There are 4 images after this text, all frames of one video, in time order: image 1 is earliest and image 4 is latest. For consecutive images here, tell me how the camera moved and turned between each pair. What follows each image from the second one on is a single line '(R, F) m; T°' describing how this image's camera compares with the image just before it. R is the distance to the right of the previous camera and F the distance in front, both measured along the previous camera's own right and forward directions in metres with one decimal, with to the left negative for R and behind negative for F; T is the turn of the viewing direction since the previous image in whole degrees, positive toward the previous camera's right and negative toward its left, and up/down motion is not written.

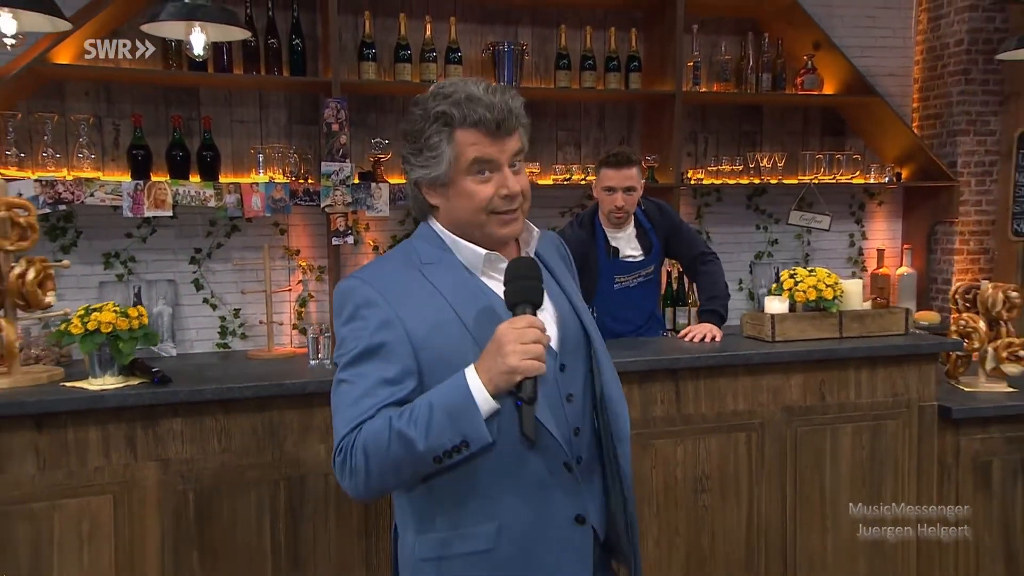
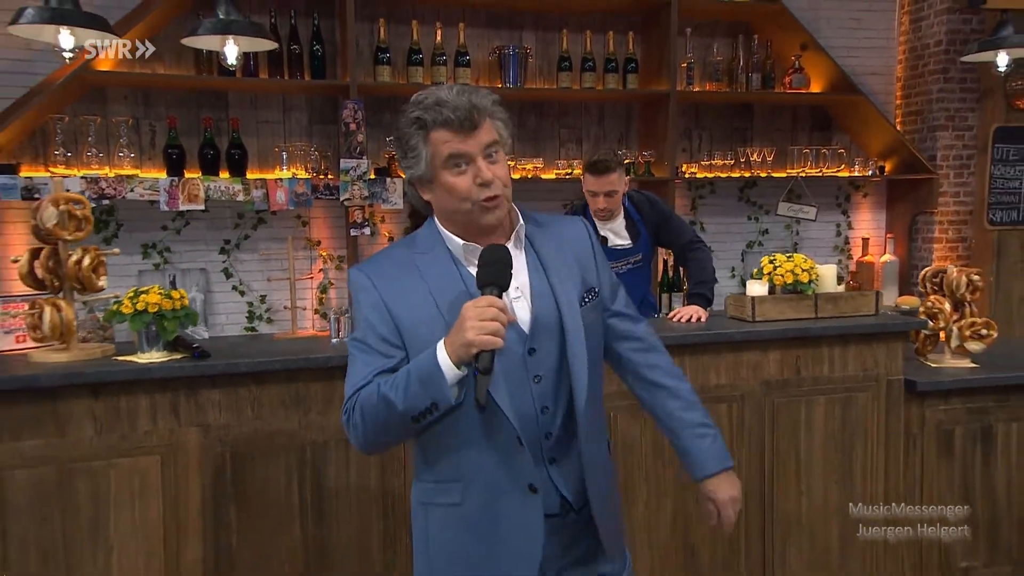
(0.0, -0.3) m; -1°
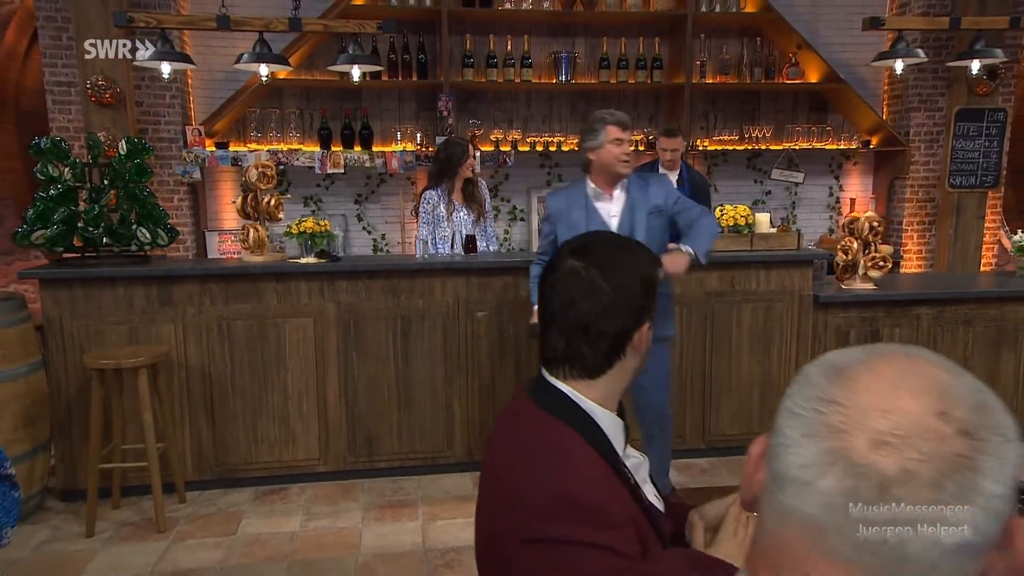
(+0.6, -1.4) m; -10°
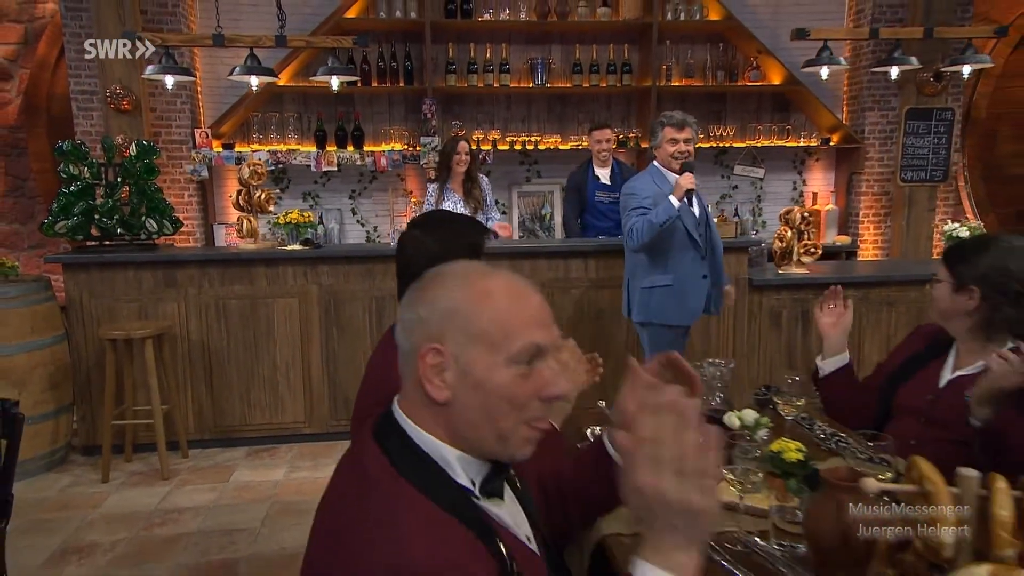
(+0.4, -0.5) m; -2°
